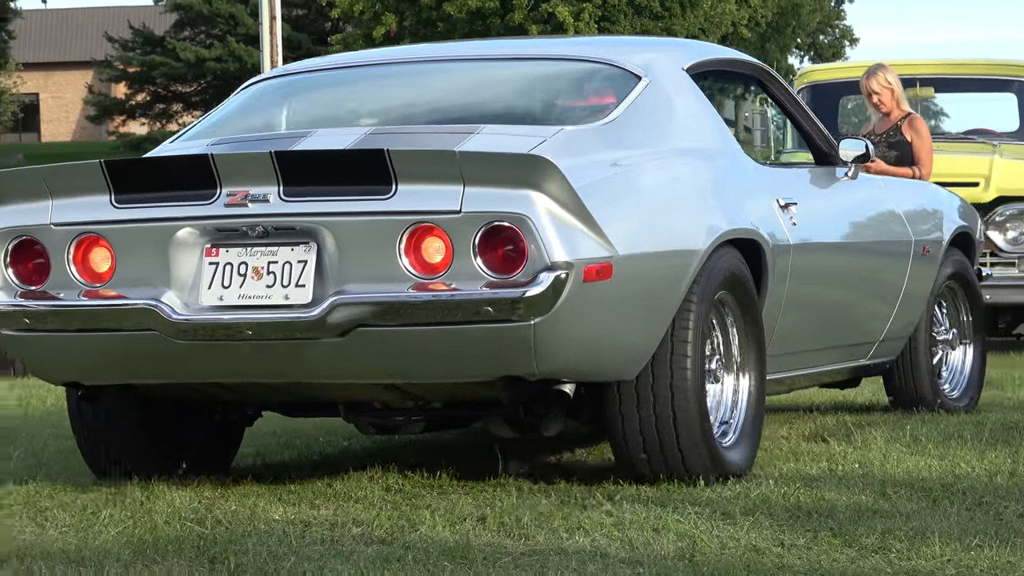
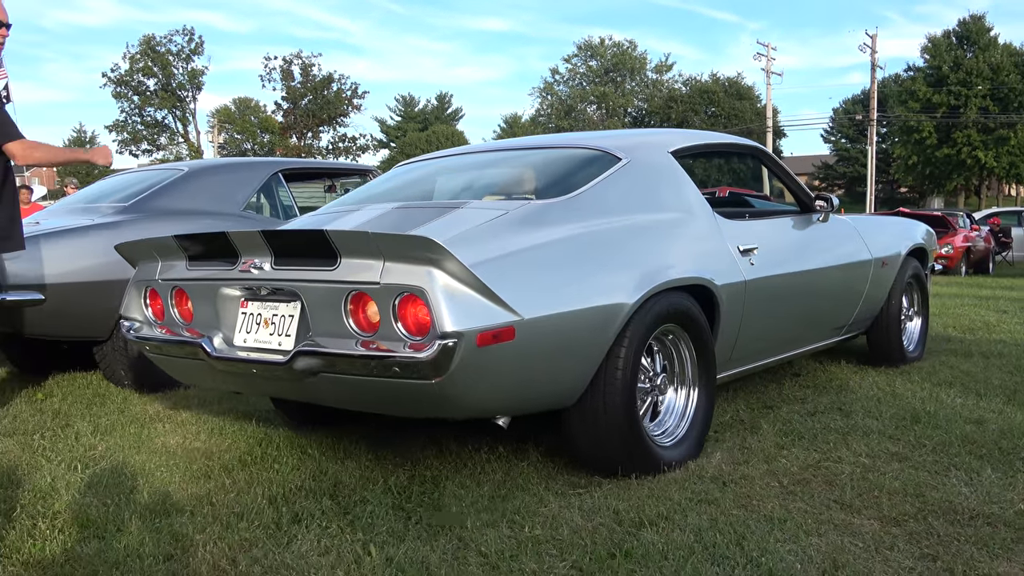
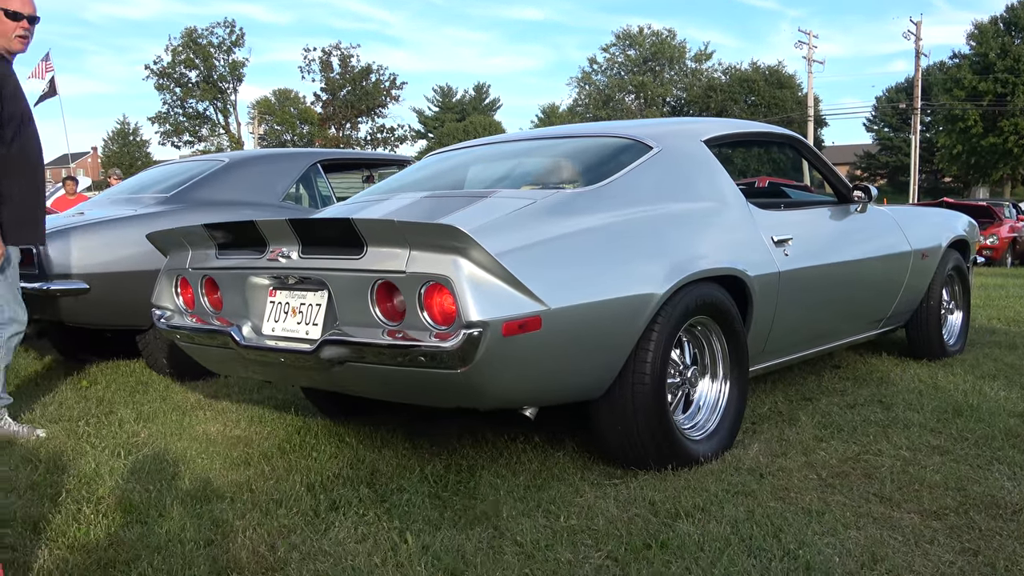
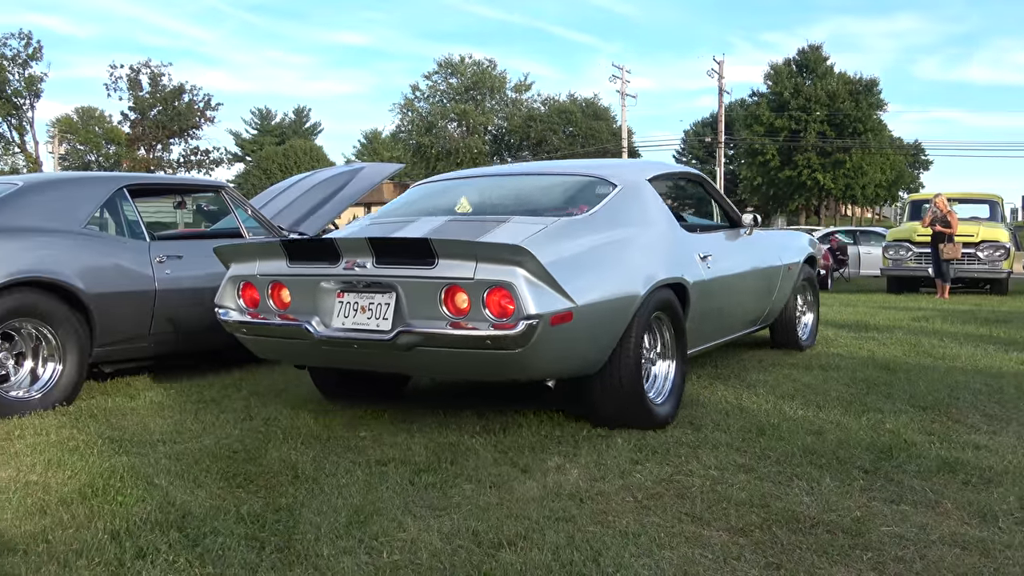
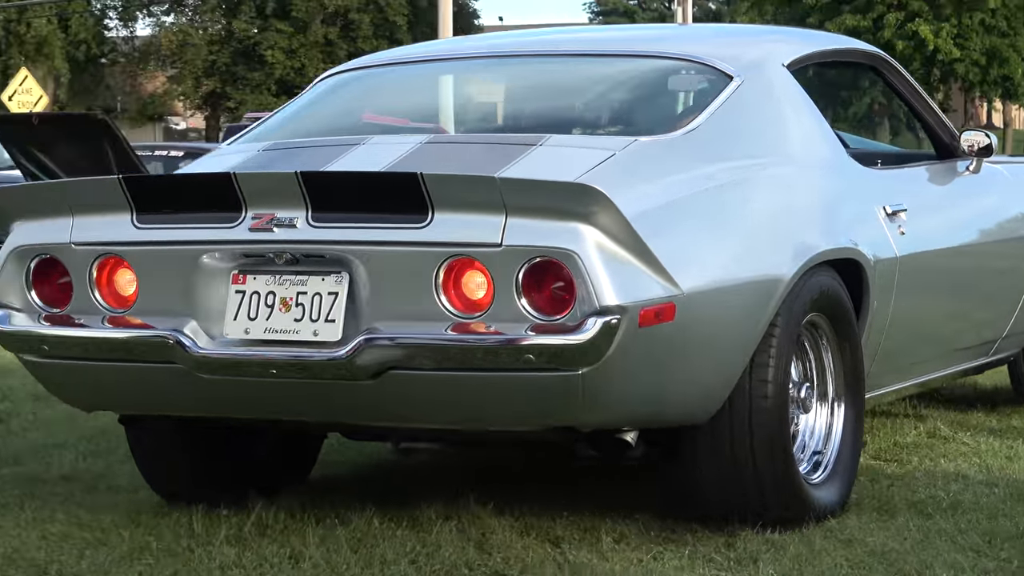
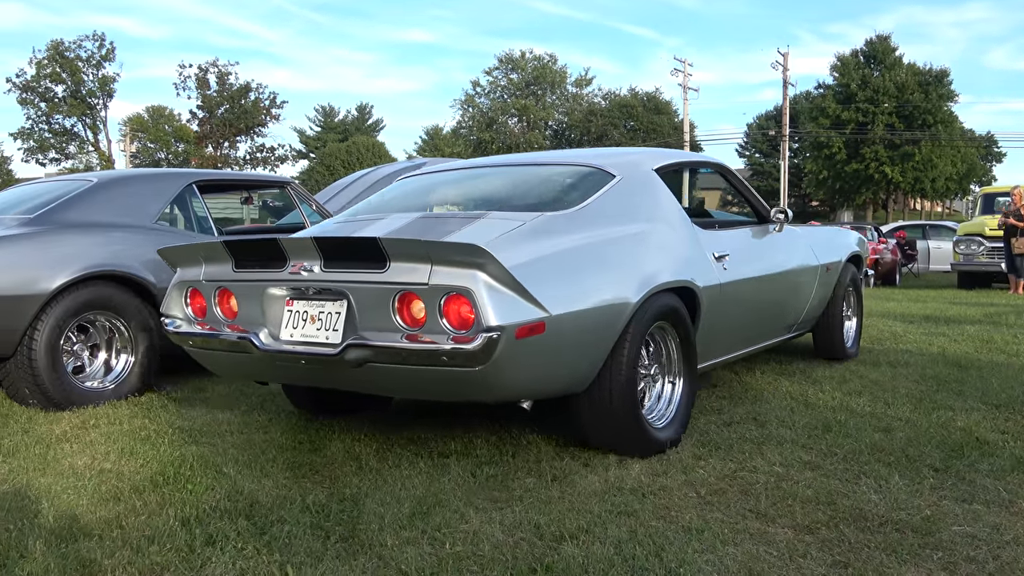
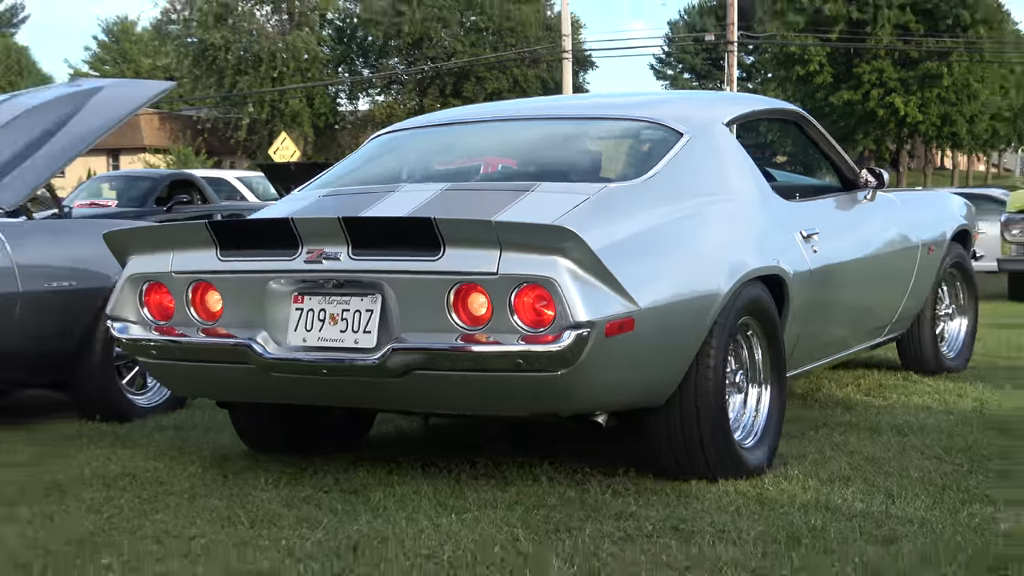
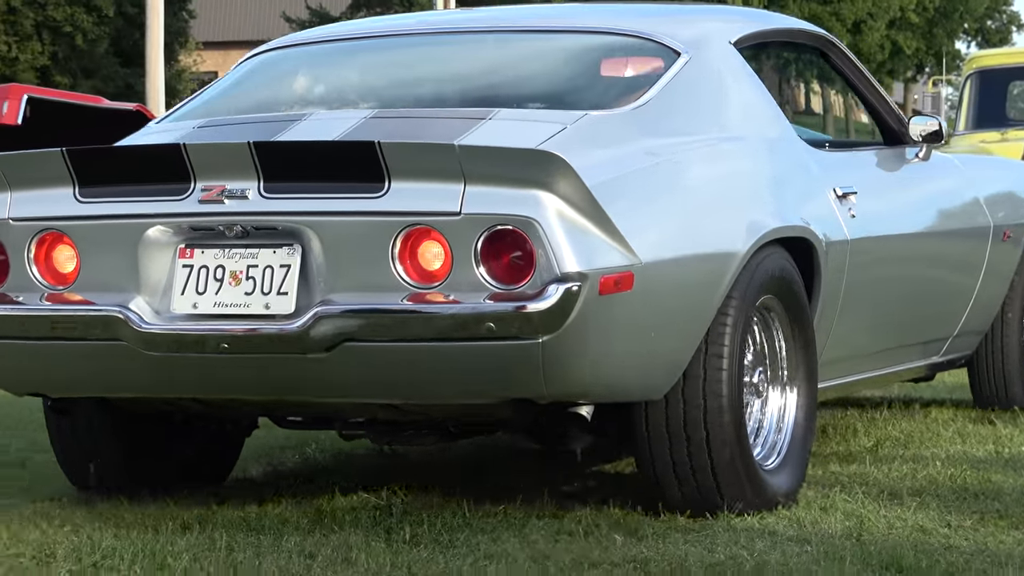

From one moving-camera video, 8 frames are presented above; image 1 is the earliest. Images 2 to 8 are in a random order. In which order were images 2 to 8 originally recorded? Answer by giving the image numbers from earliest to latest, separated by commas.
8, 5, 7, 4, 6, 2, 3
